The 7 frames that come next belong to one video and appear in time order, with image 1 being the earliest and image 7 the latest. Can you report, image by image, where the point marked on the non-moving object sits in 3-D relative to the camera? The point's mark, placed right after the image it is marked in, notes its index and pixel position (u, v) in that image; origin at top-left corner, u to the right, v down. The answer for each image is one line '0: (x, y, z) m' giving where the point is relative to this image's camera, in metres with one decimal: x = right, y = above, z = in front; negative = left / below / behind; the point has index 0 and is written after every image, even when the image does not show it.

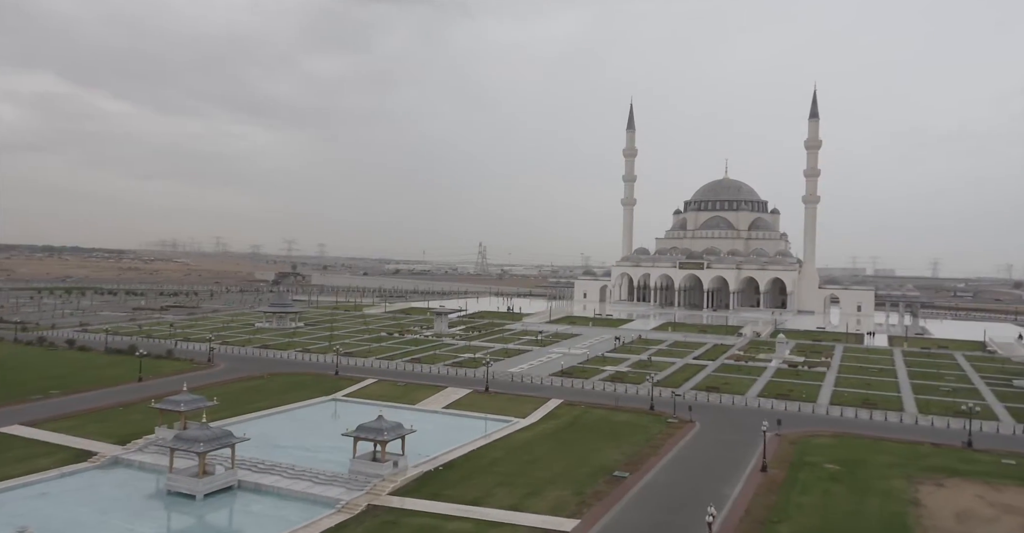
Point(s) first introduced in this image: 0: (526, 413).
0: (+0.4, -4.1, +20.0) m
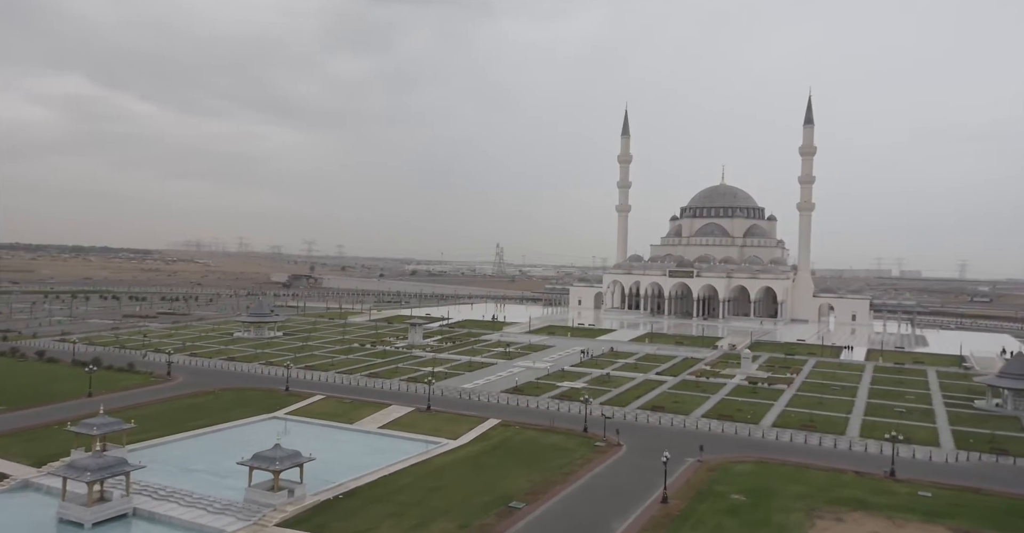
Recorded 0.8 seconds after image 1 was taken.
0: (-1.5, -4.6, +20.0) m
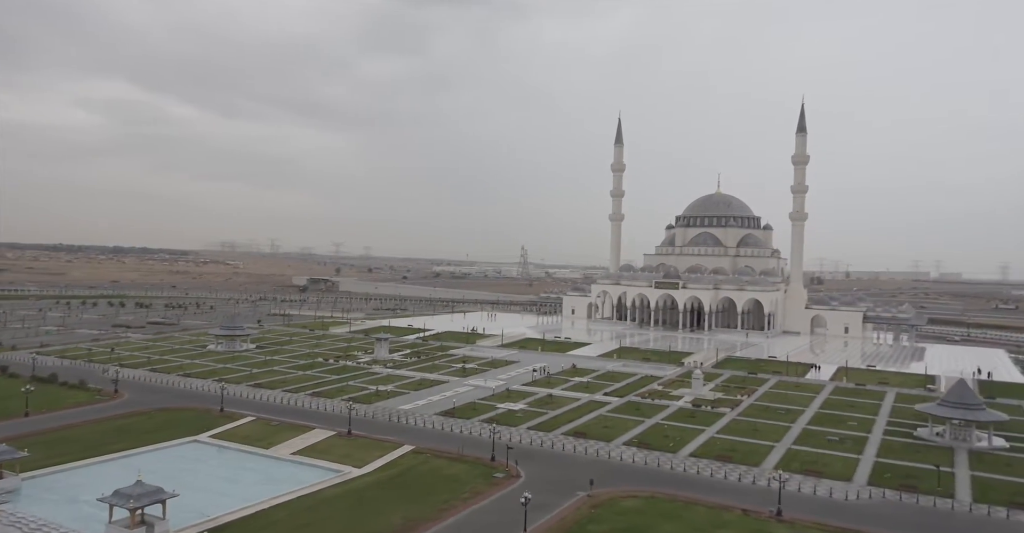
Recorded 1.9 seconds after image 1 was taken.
0: (-4.0, -5.4, +20.0) m
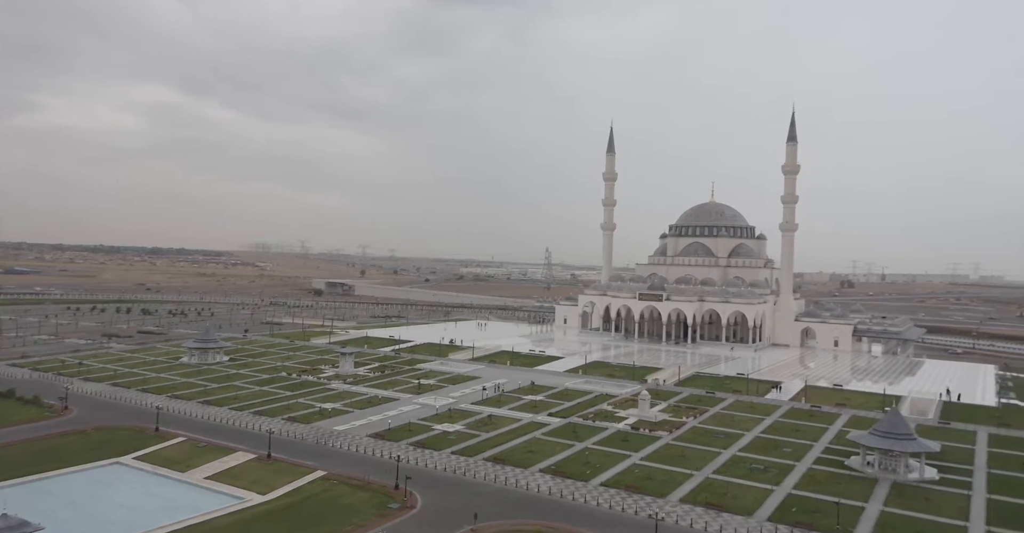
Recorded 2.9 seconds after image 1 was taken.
0: (-6.7, -6.2, +20.1) m
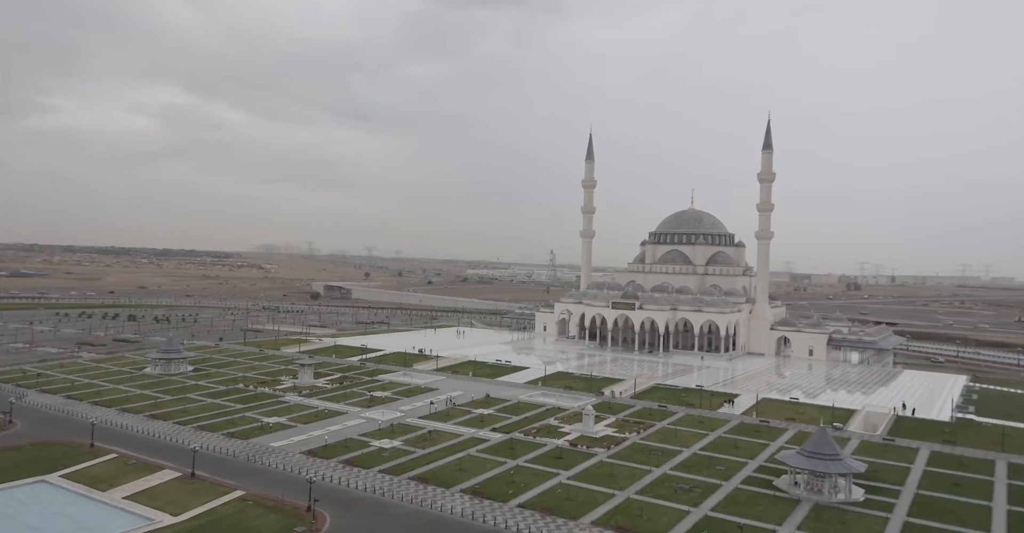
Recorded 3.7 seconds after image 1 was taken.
0: (-9.1, -6.7, +20.1) m
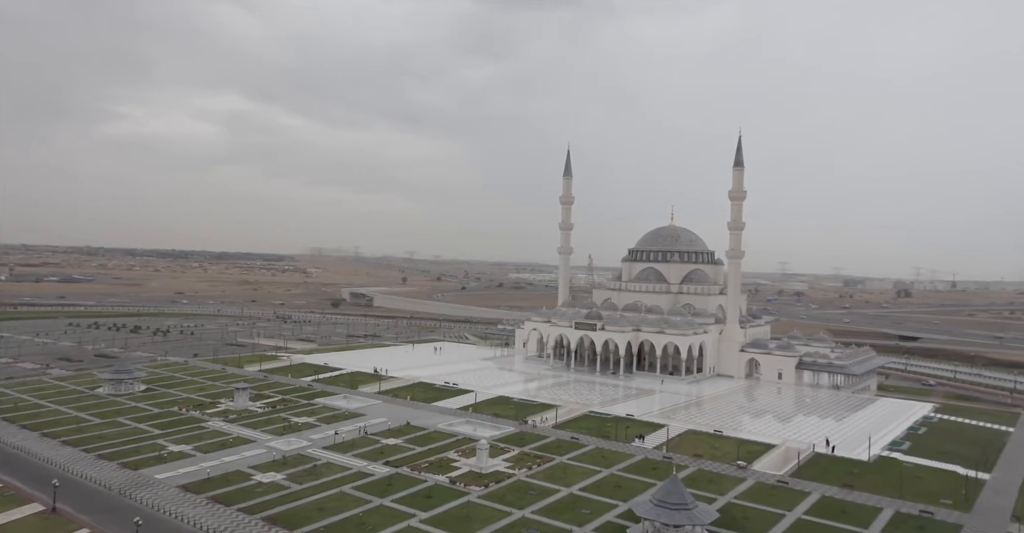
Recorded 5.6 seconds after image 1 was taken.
0: (-13.9, -8.0, +20.8) m
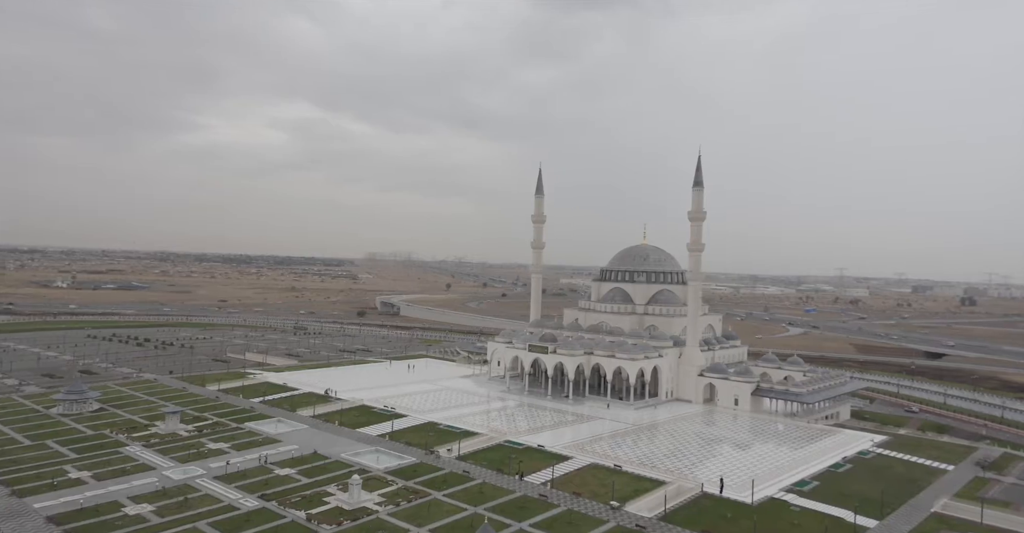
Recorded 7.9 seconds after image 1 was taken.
0: (-19.8, -9.5, +22.1) m
